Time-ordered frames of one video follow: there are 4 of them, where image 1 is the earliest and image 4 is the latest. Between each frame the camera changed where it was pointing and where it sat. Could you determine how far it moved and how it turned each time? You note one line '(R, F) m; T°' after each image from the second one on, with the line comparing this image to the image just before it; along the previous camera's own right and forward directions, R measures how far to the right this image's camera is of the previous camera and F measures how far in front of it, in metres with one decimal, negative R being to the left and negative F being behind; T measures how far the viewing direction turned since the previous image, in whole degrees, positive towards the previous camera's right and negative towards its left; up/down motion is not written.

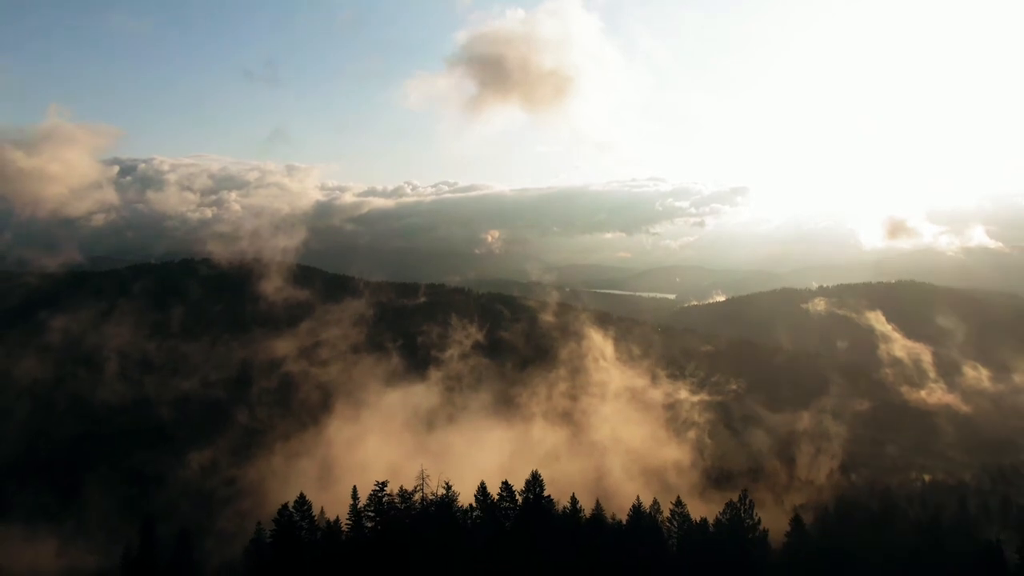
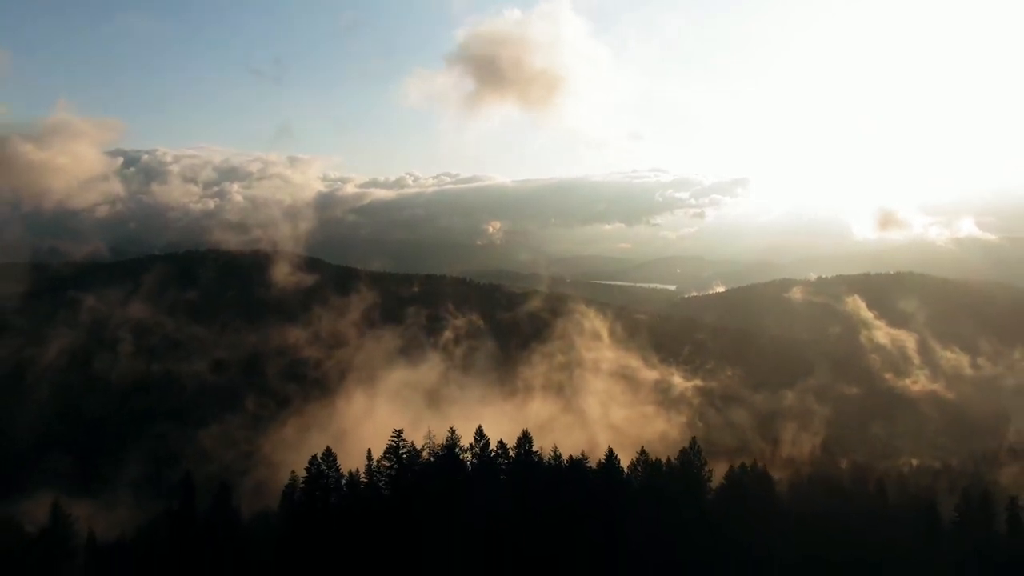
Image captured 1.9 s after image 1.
(+0.4, -5.8) m; 0°
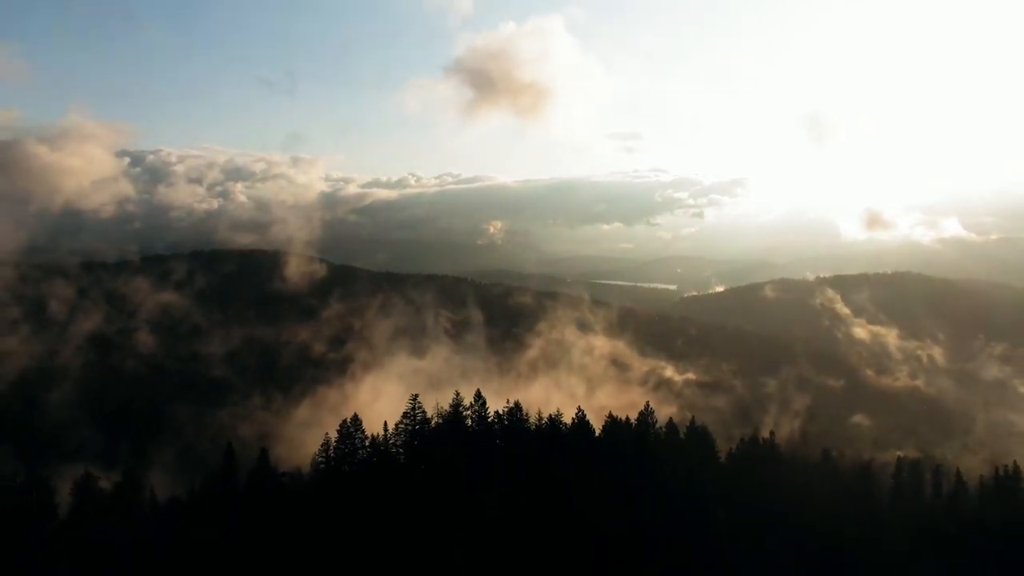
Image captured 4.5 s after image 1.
(+0.4, -8.1) m; 0°
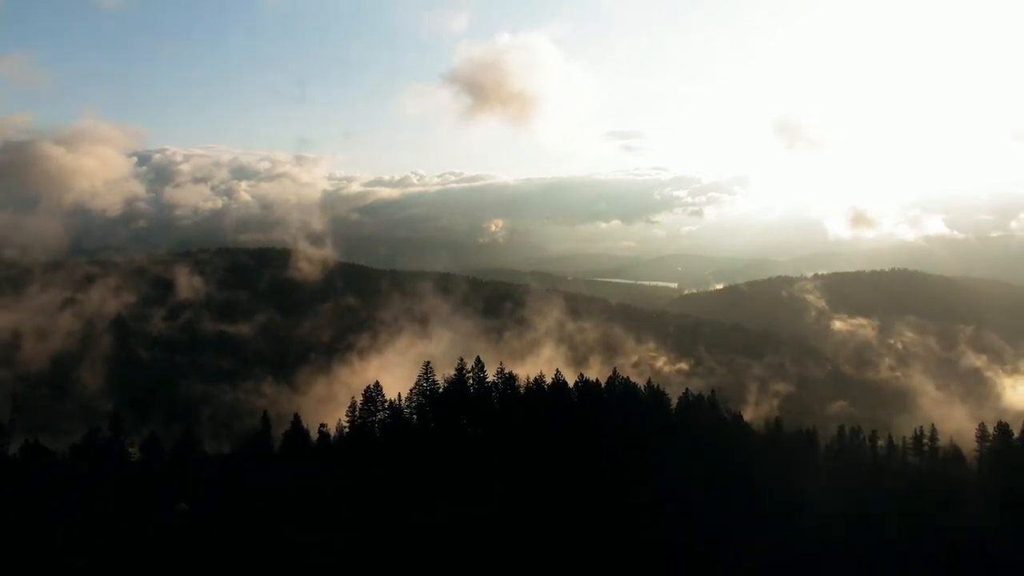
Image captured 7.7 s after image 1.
(+0.6, -9.7) m; 0°
